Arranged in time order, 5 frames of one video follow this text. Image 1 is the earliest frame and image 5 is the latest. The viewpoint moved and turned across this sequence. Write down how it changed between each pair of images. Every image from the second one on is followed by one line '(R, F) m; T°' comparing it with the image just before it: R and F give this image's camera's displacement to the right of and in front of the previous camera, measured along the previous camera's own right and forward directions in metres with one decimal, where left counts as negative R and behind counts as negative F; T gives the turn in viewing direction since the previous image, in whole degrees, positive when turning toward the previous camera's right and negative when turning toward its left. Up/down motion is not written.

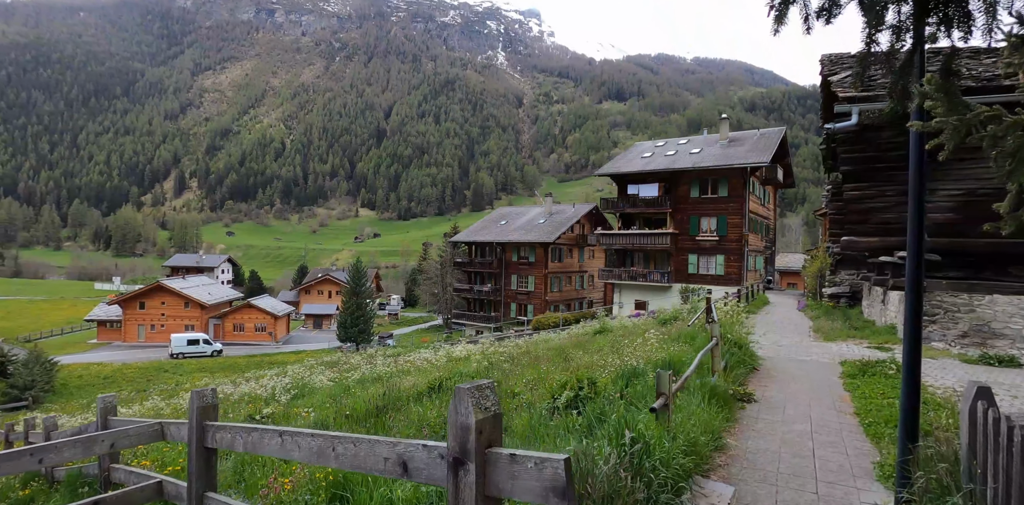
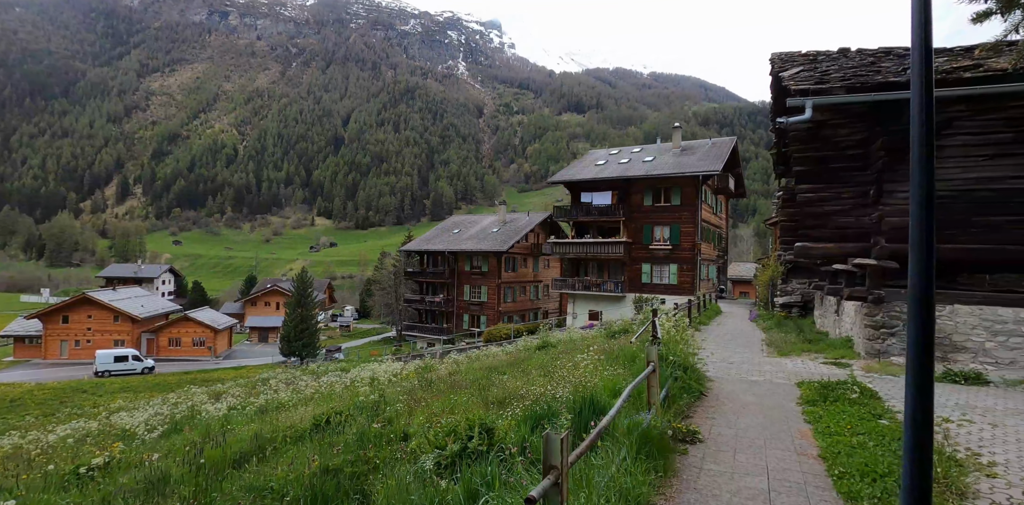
(+0.7, +1.3) m; +4°
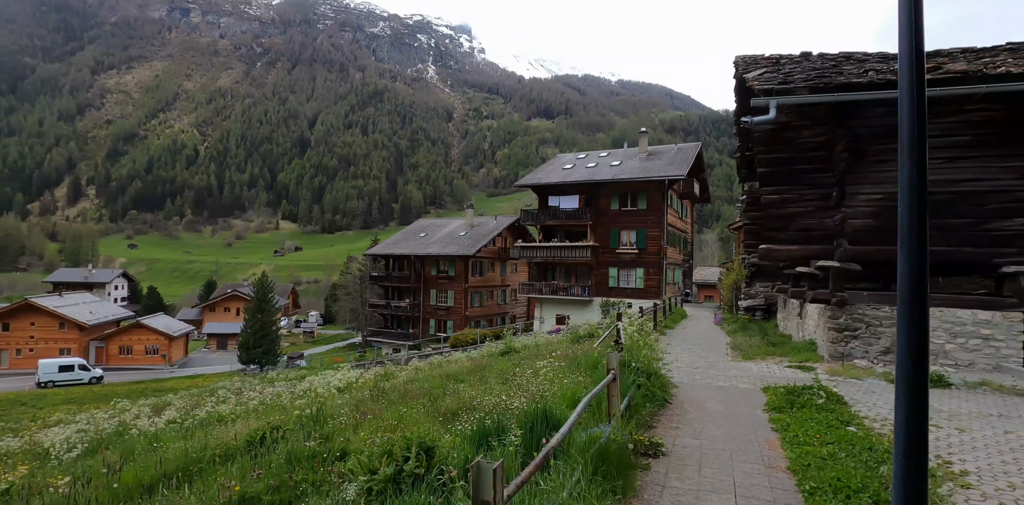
(+0.2, +0.4) m; +3°
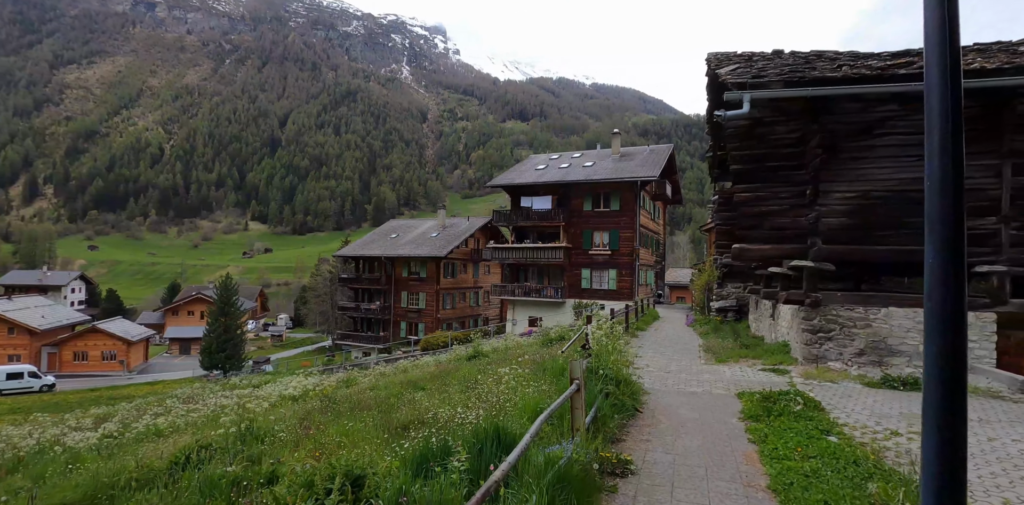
(+0.2, +0.5) m; +2°
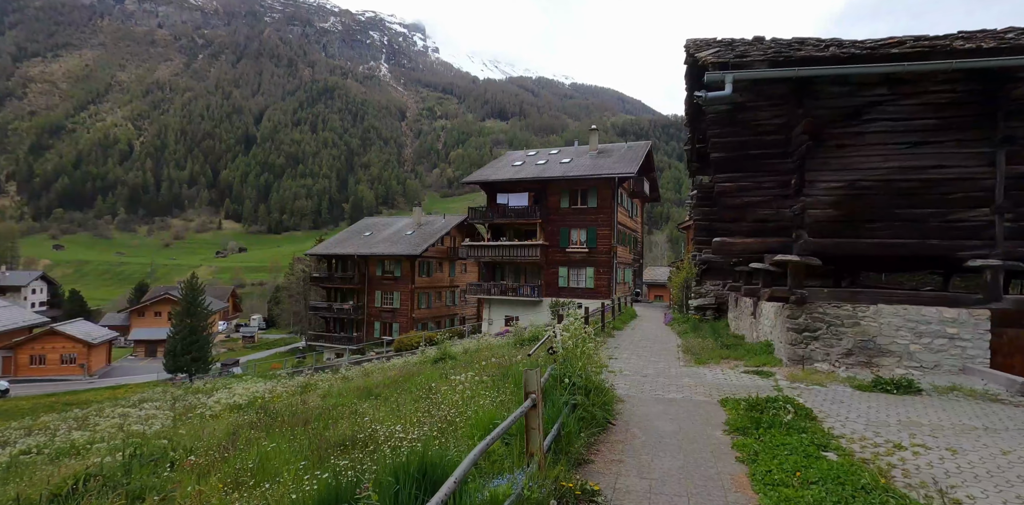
(+0.2, +0.8) m; +2°
